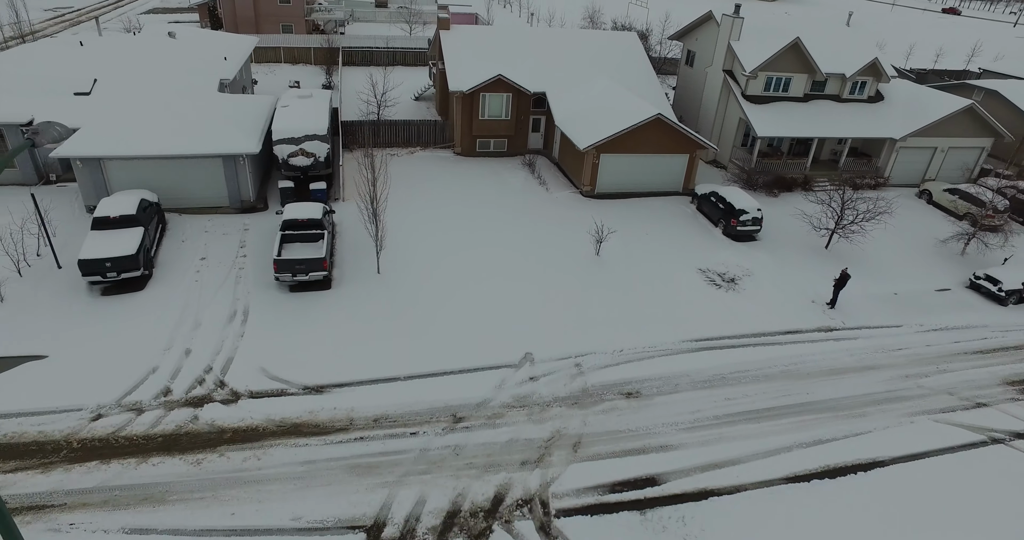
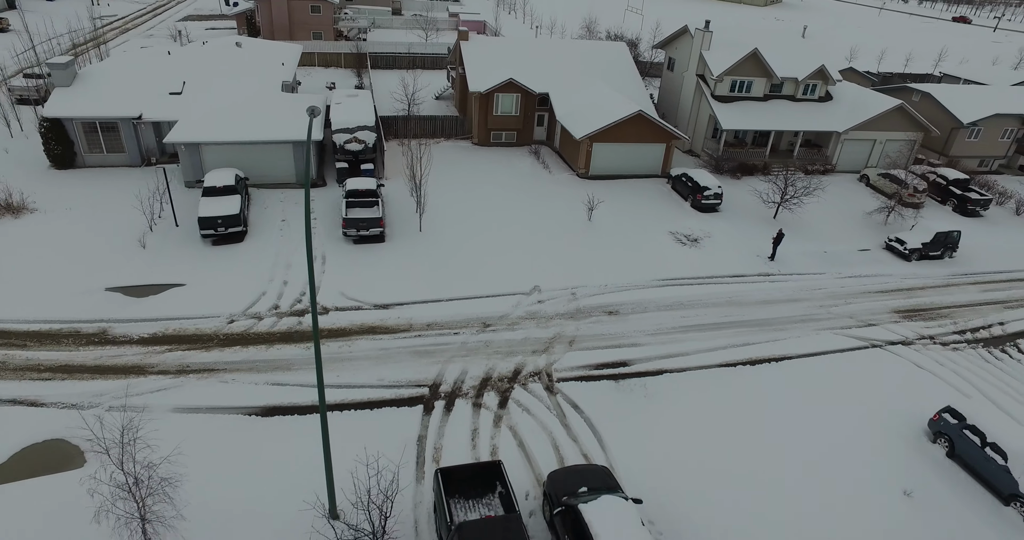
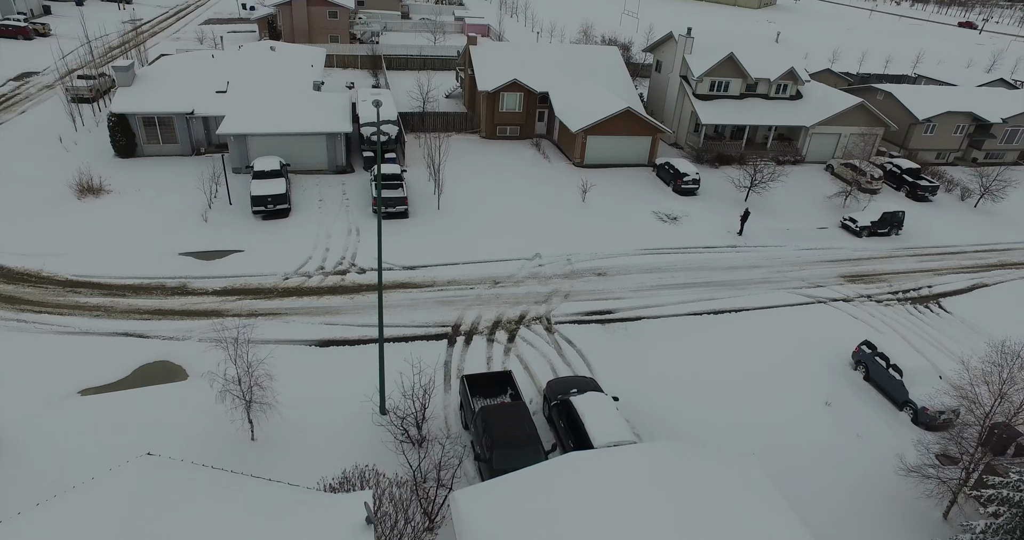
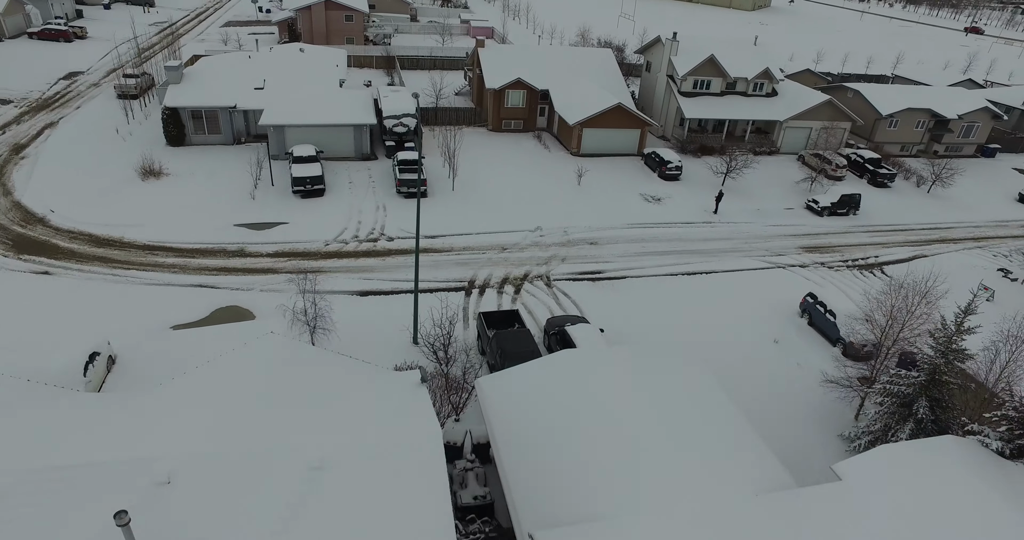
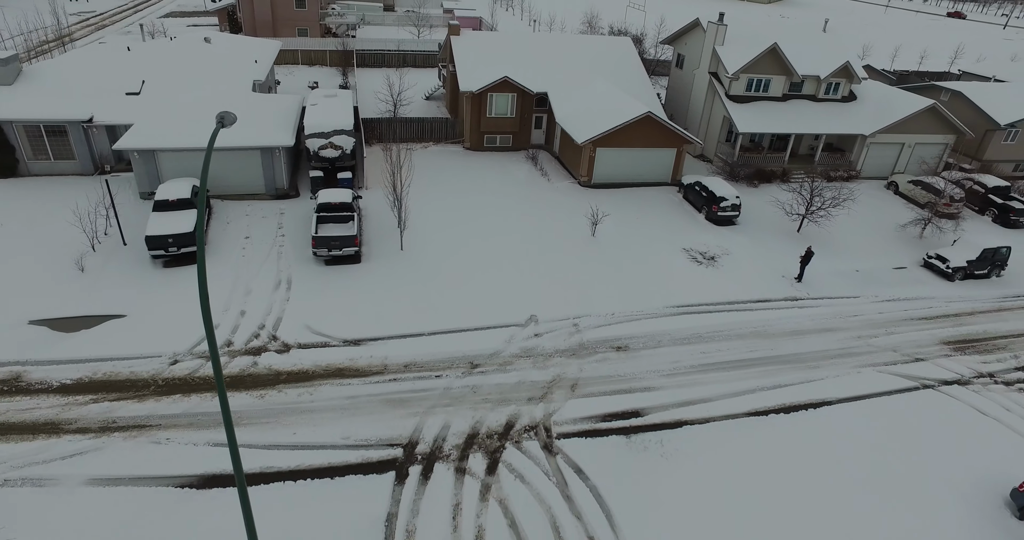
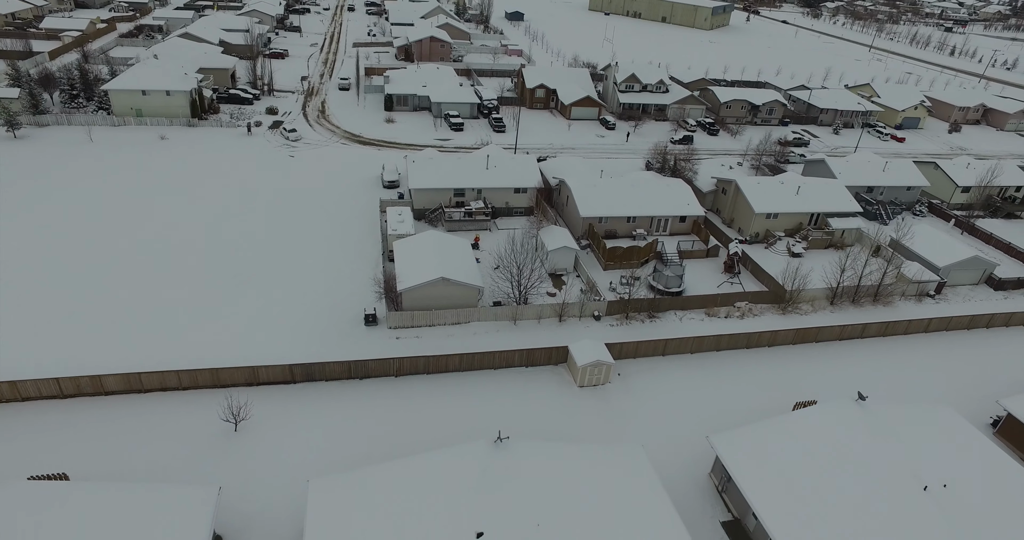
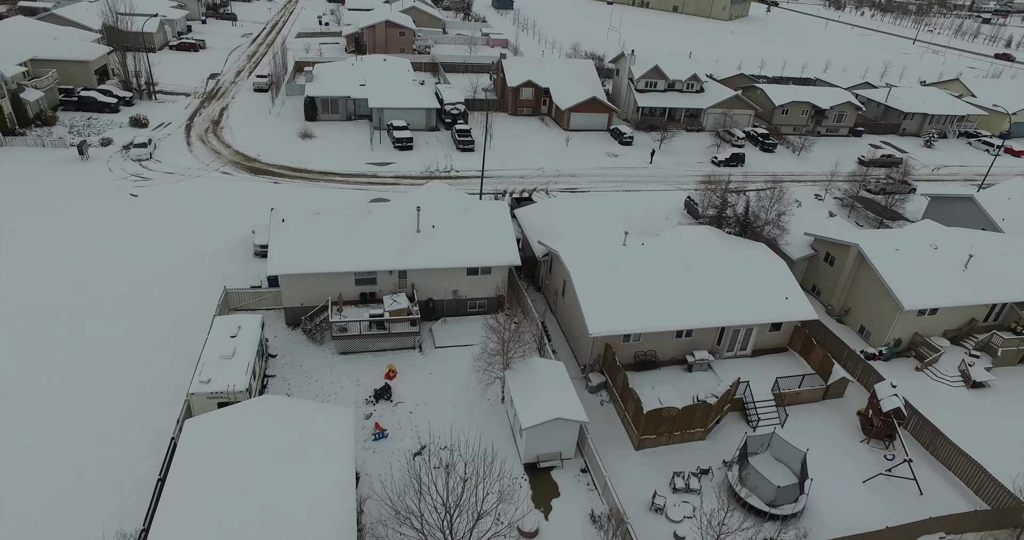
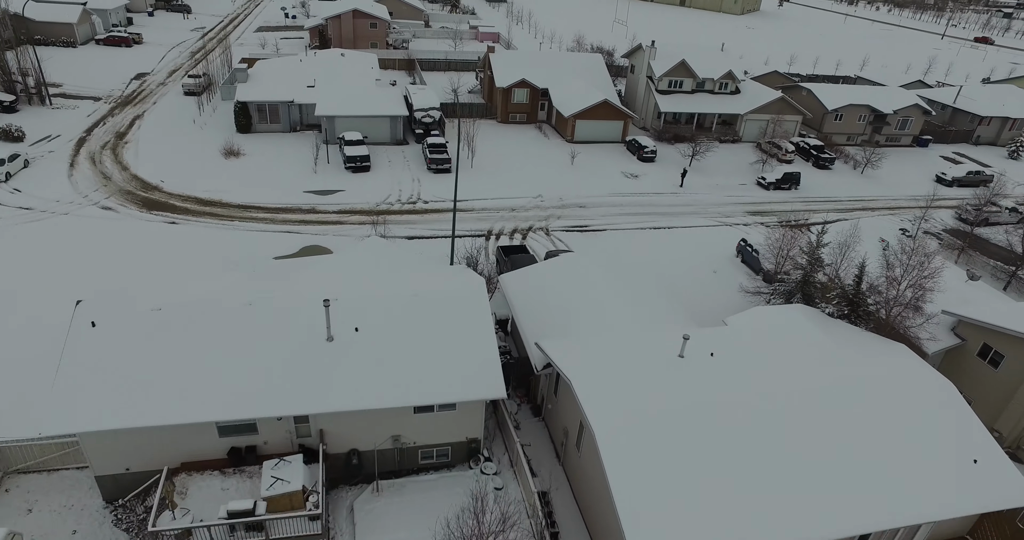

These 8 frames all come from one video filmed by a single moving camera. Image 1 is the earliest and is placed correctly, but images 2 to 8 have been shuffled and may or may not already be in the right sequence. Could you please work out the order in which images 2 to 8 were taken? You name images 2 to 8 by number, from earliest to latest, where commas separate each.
5, 2, 3, 4, 8, 7, 6
